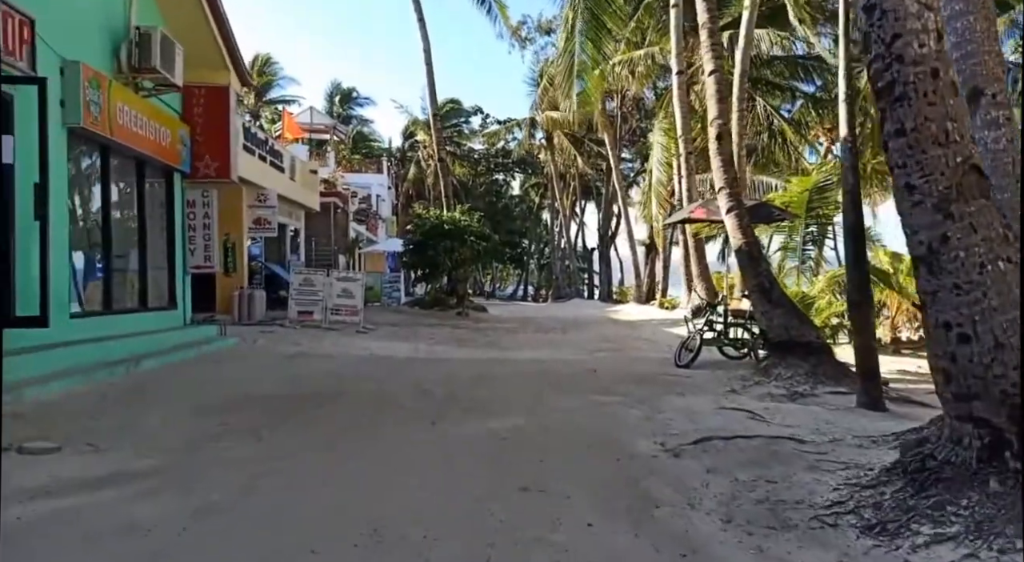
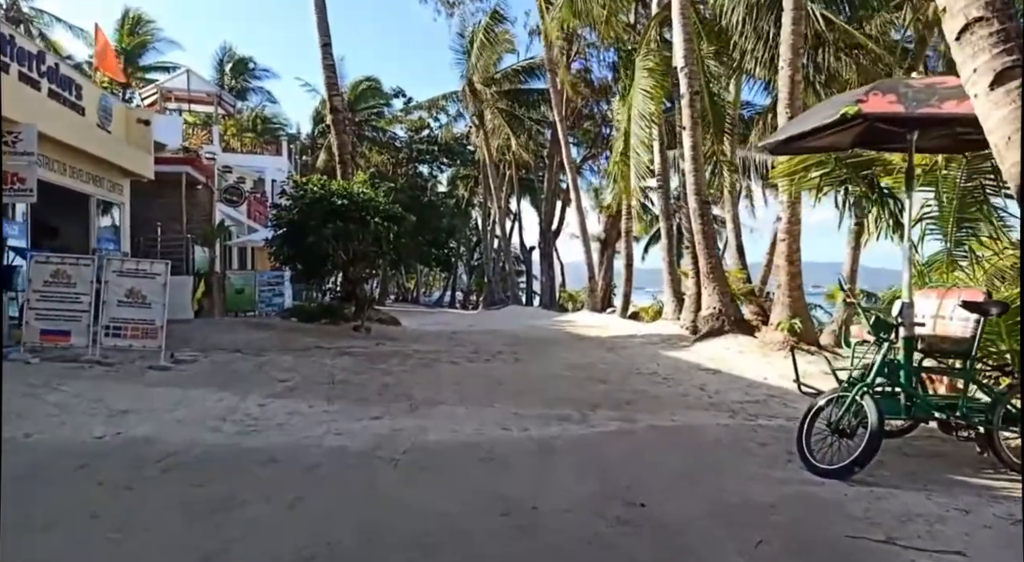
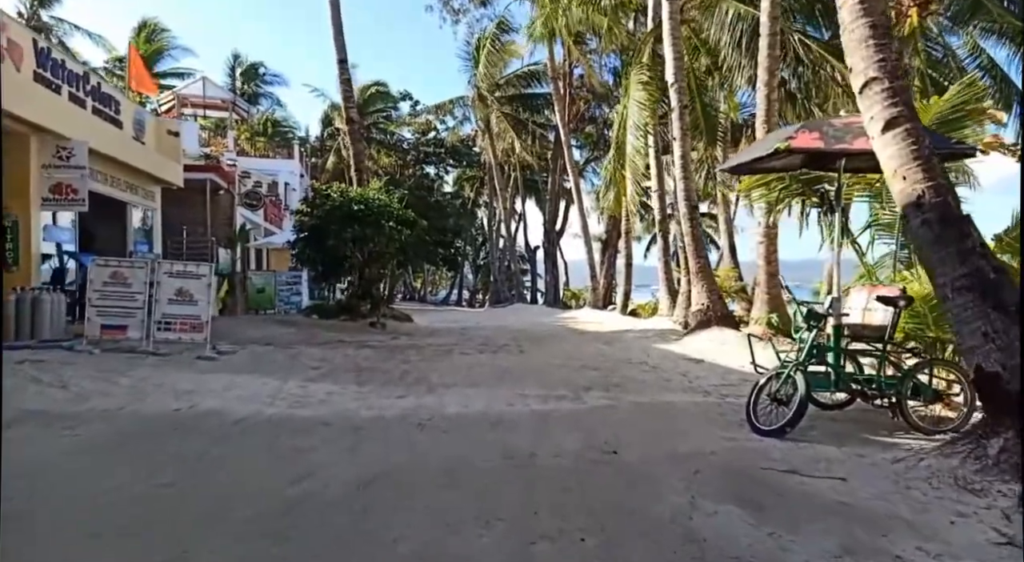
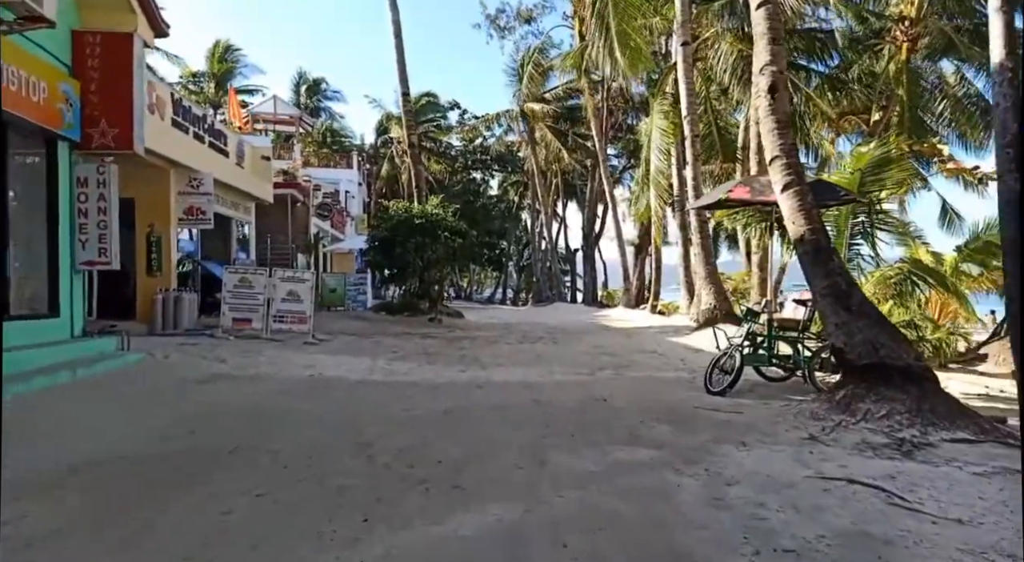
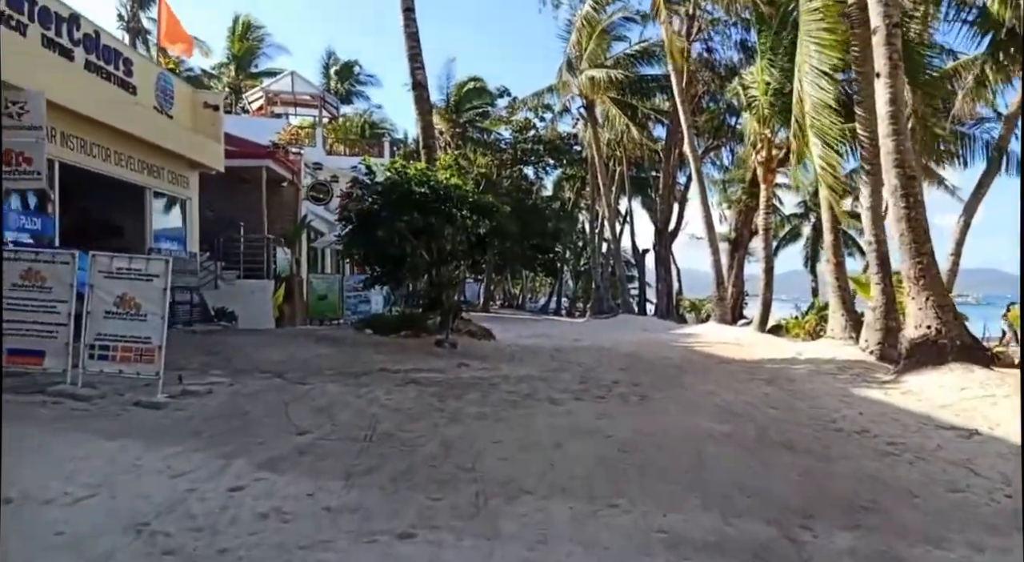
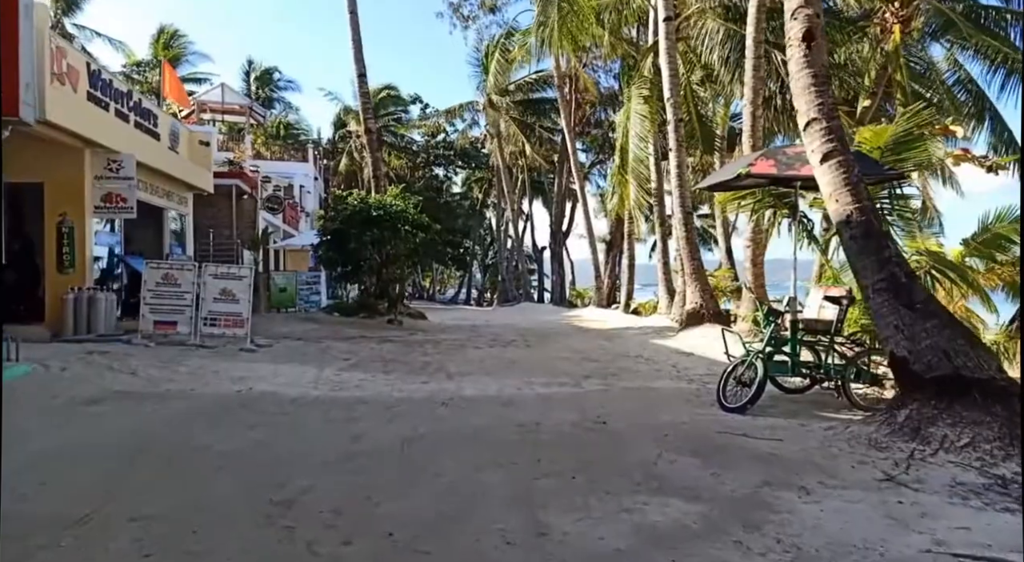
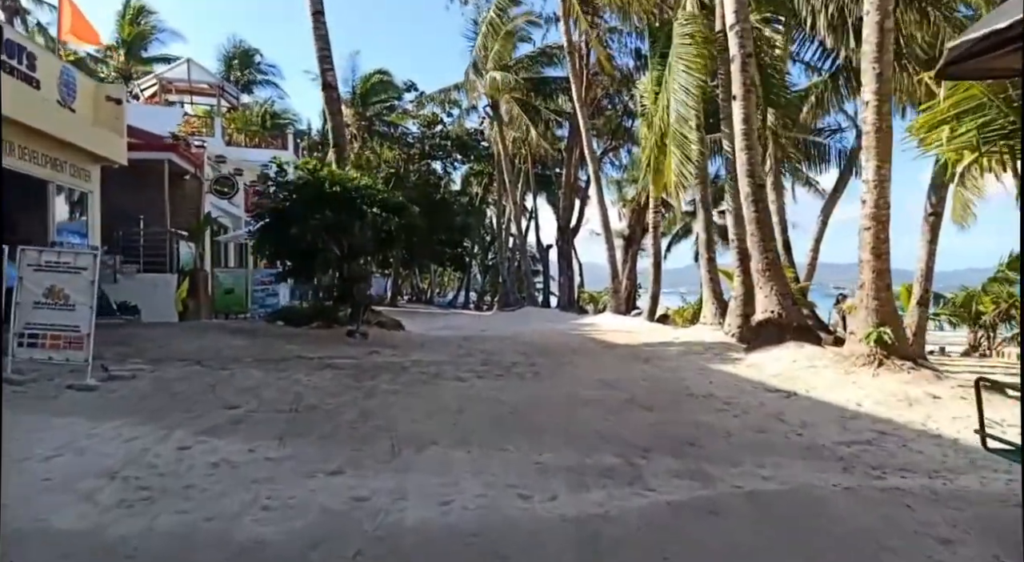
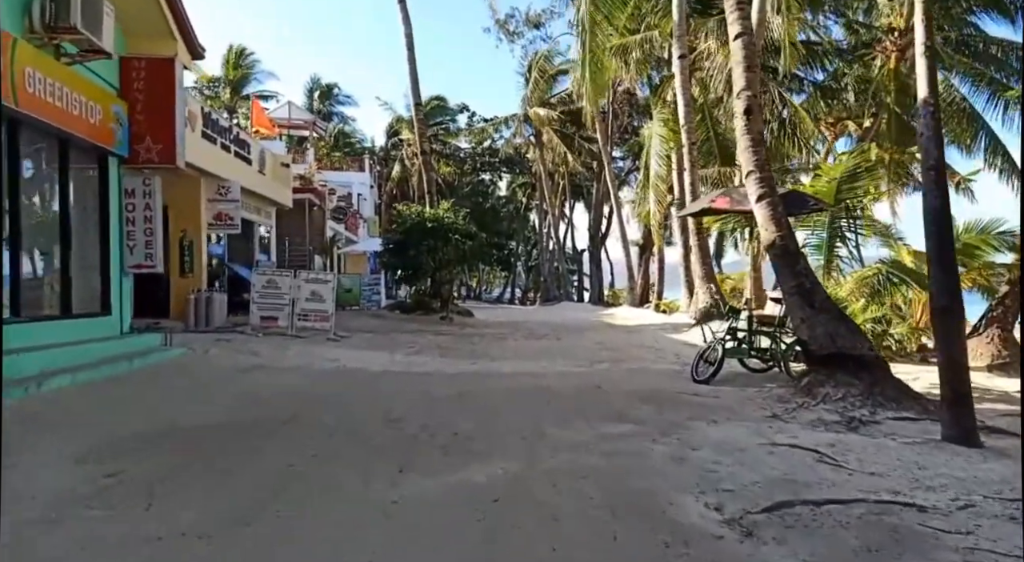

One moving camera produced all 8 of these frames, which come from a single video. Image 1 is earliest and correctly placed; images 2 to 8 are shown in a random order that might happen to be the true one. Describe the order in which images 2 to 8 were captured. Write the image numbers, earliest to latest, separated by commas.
8, 4, 6, 3, 2, 7, 5
